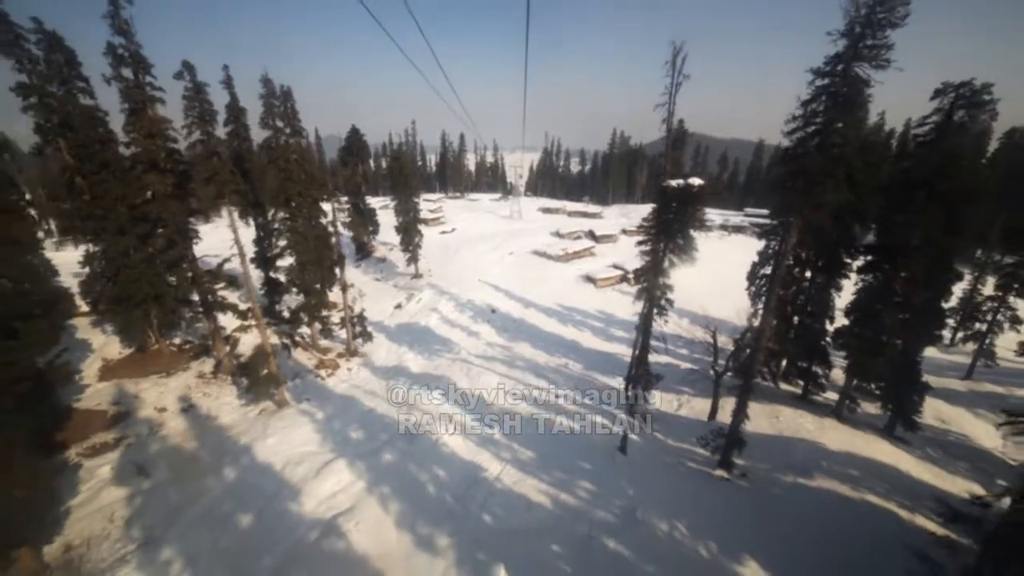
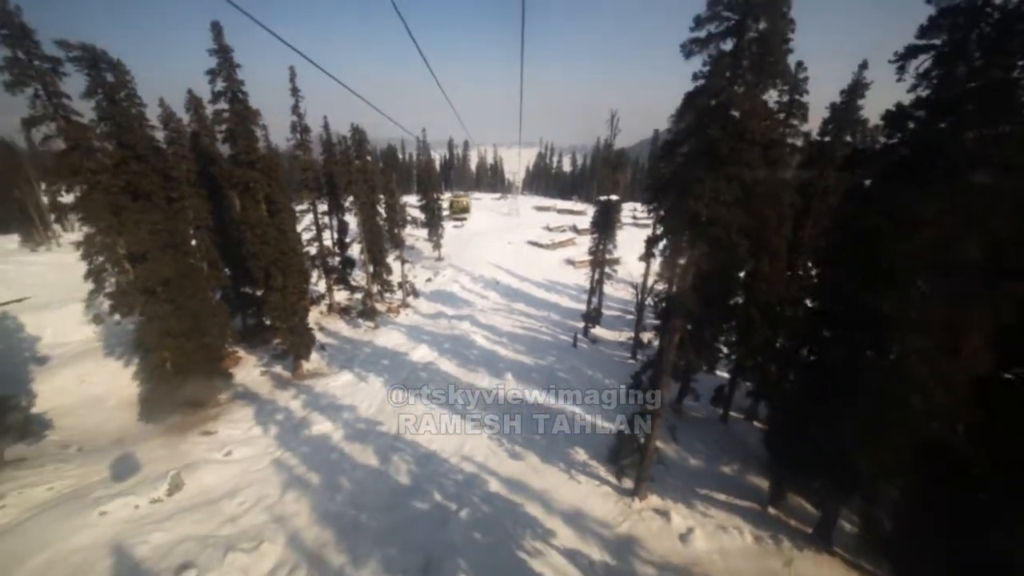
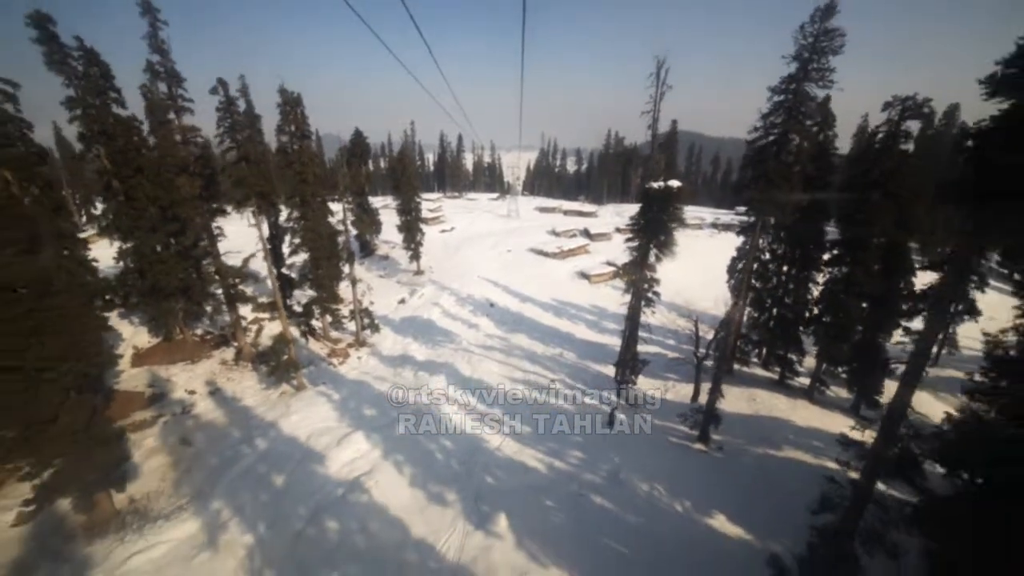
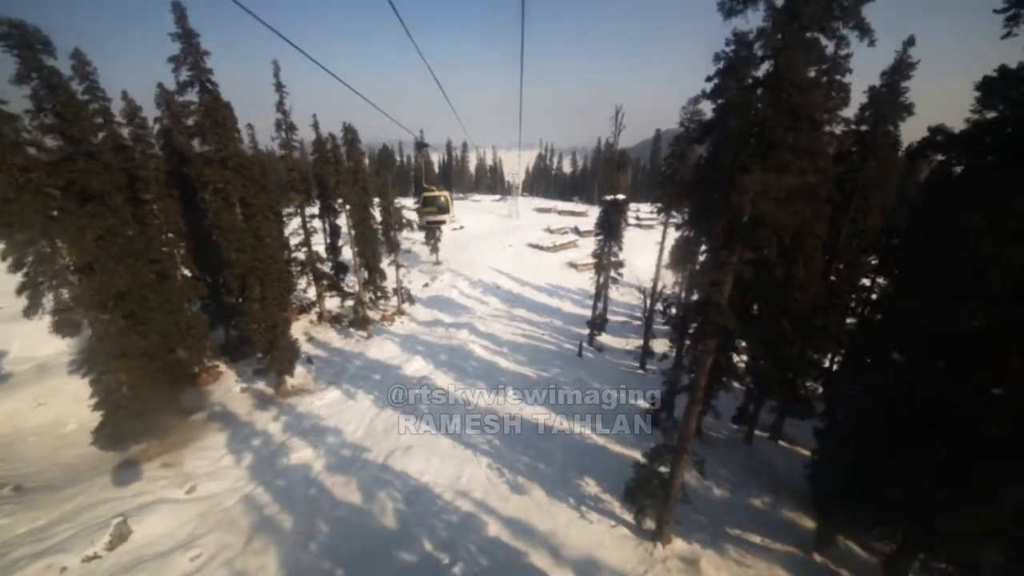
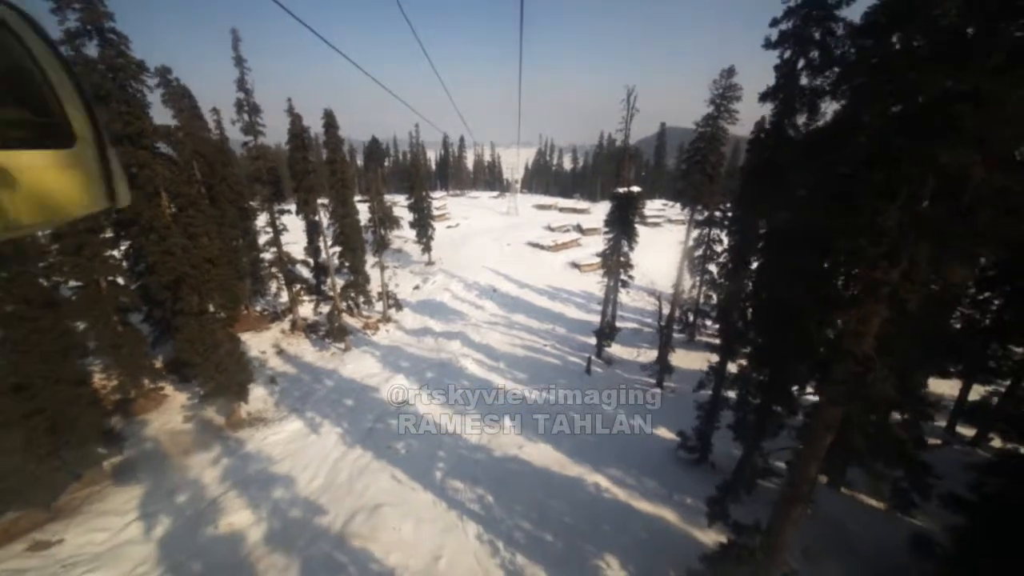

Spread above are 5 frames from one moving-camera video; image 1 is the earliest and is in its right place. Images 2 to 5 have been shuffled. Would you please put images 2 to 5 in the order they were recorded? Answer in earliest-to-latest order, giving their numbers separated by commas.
3, 5, 4, 2
